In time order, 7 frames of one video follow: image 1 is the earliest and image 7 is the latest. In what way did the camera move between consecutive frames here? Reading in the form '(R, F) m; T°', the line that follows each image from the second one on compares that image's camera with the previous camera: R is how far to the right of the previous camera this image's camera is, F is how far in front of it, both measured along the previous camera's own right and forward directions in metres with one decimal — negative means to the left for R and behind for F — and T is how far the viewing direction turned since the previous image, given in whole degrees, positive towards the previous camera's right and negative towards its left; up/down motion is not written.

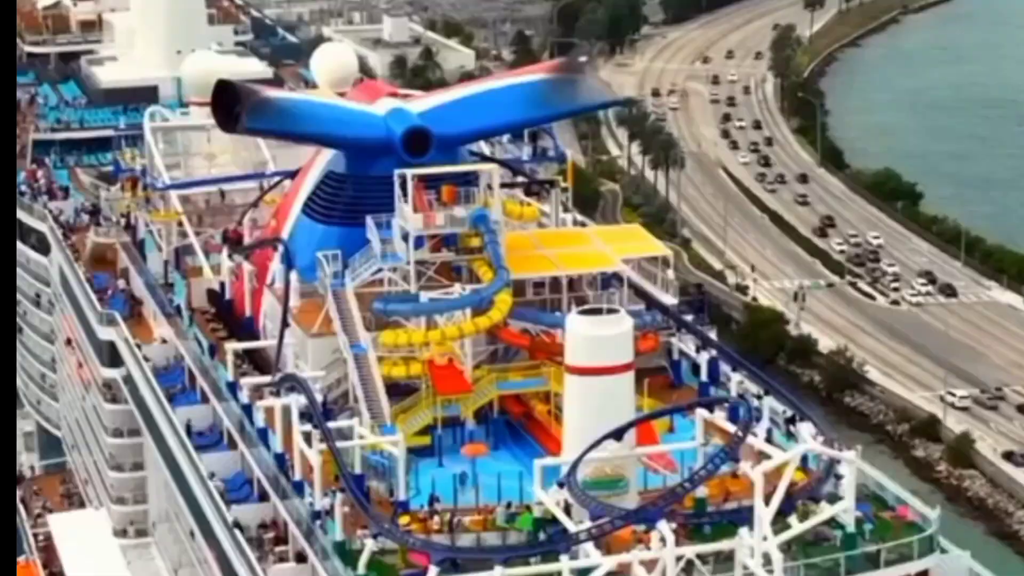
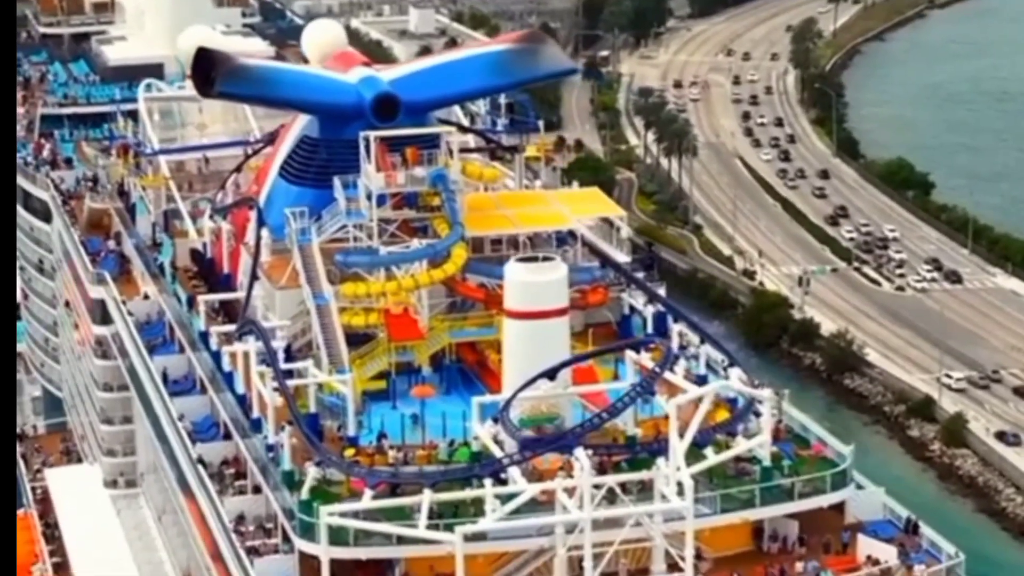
(+1.0, -1.2) m; -1°
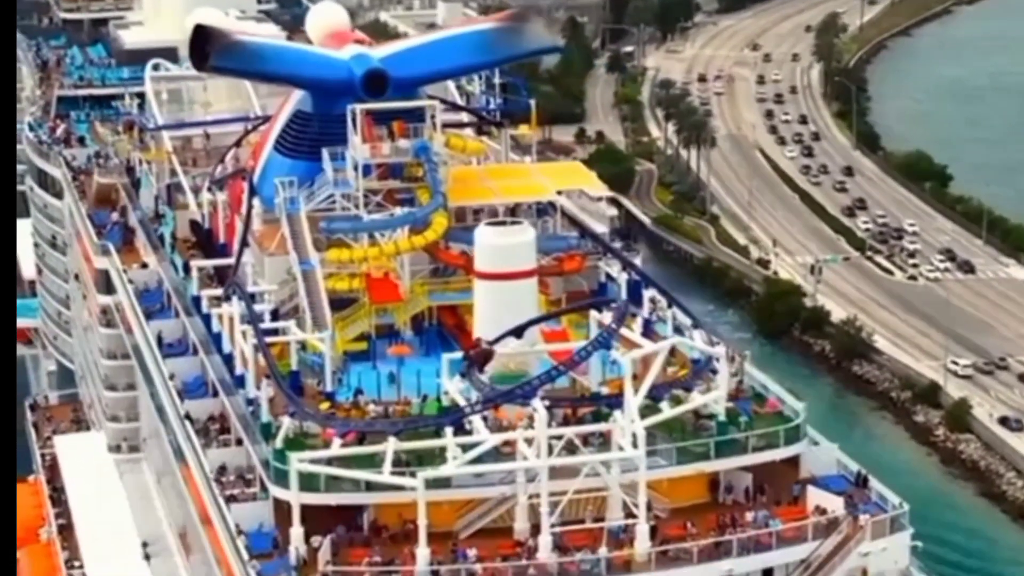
(+0.7, -0.9) m; -1°
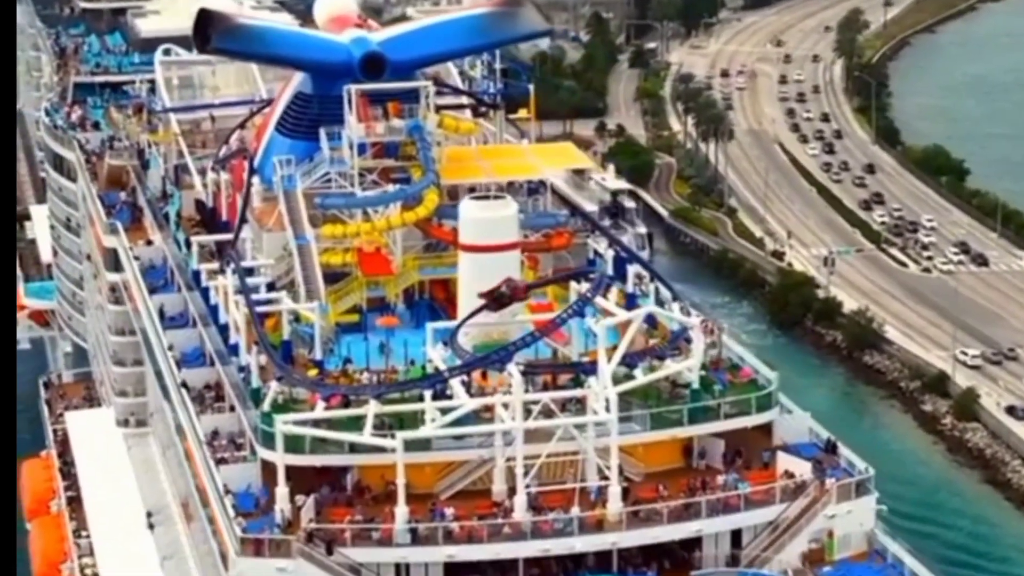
(+0.6, -0.7) m; -1°
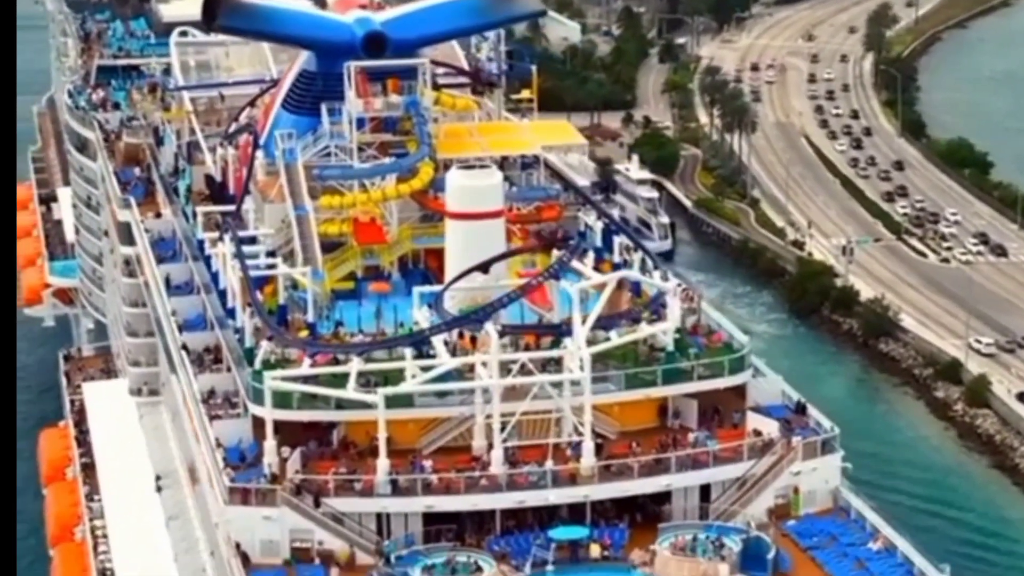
(+0.7, -0.8) m; -1°
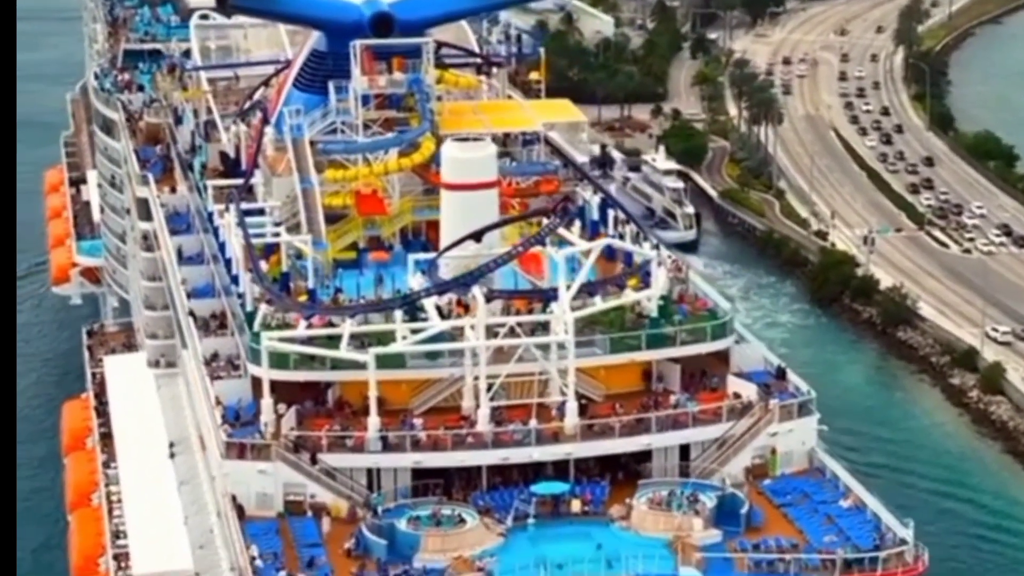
(+0.6, -0.8) m; -1°
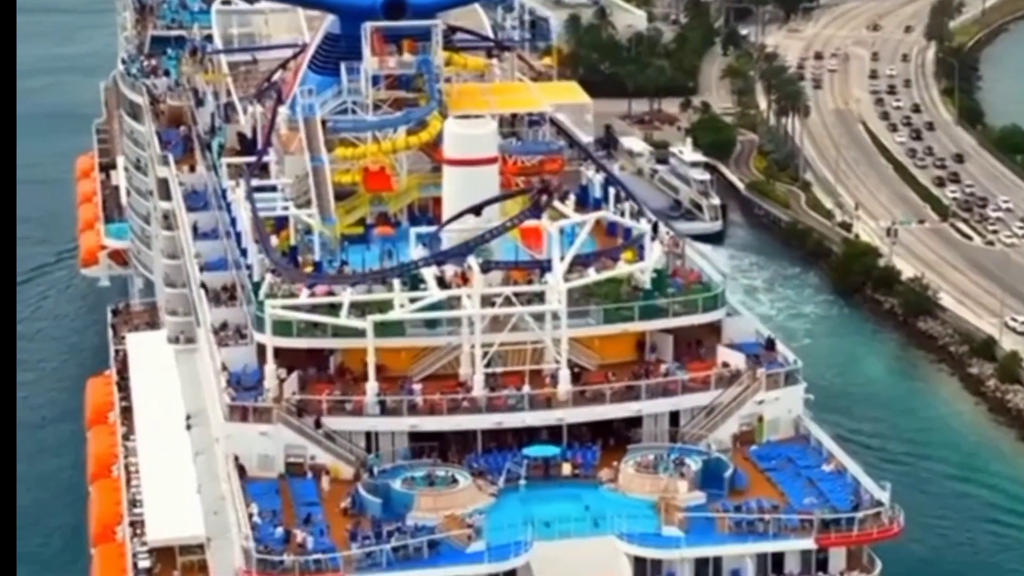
(+0.5, -0.7) m; -1°
